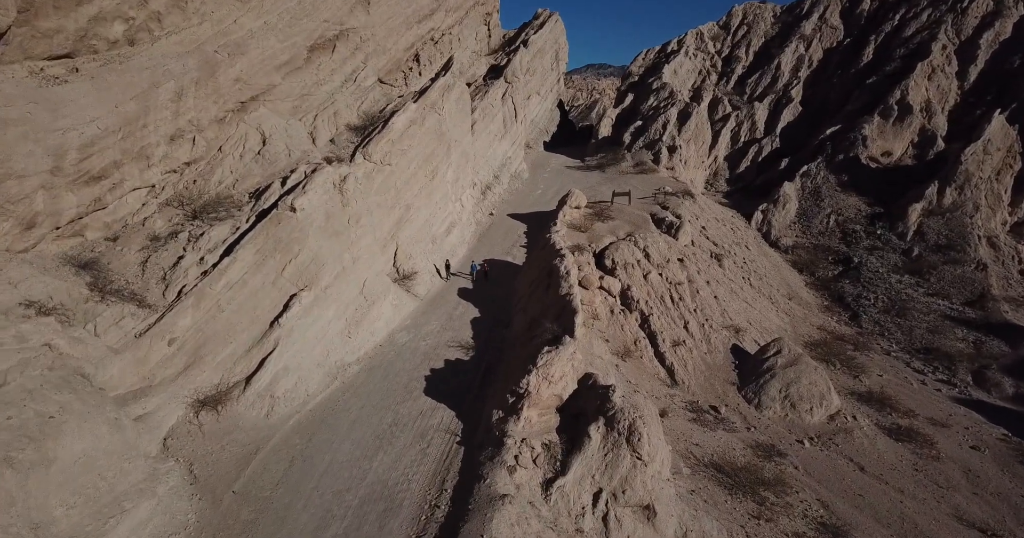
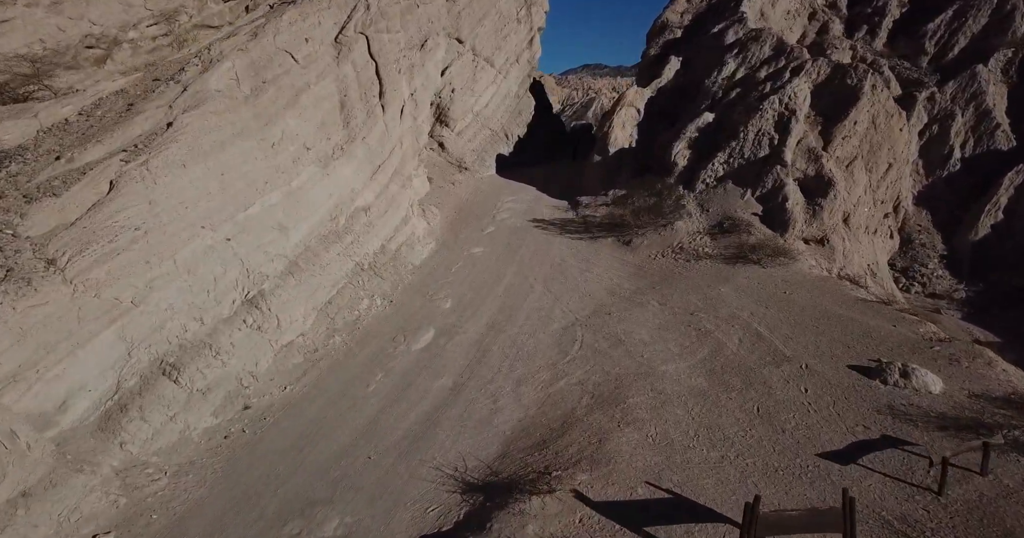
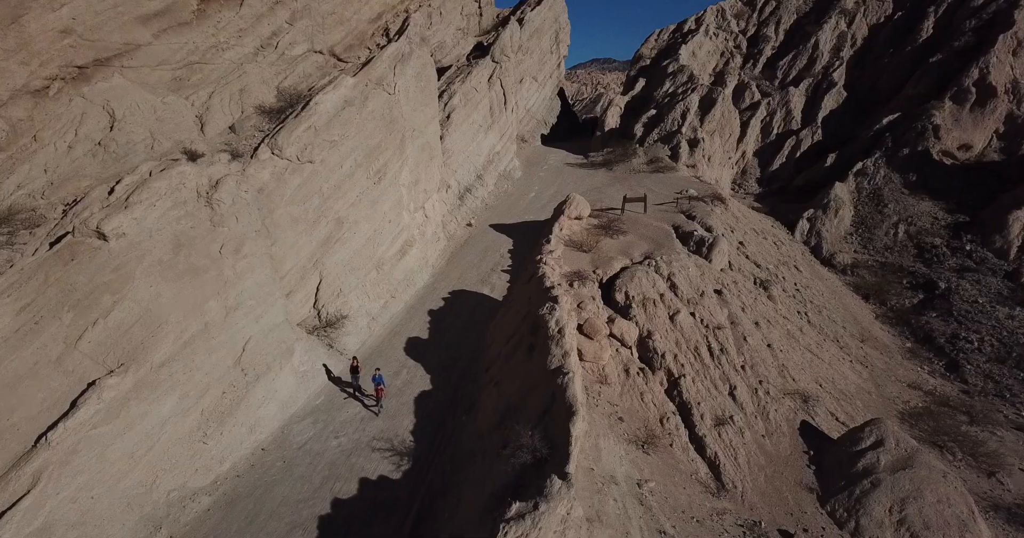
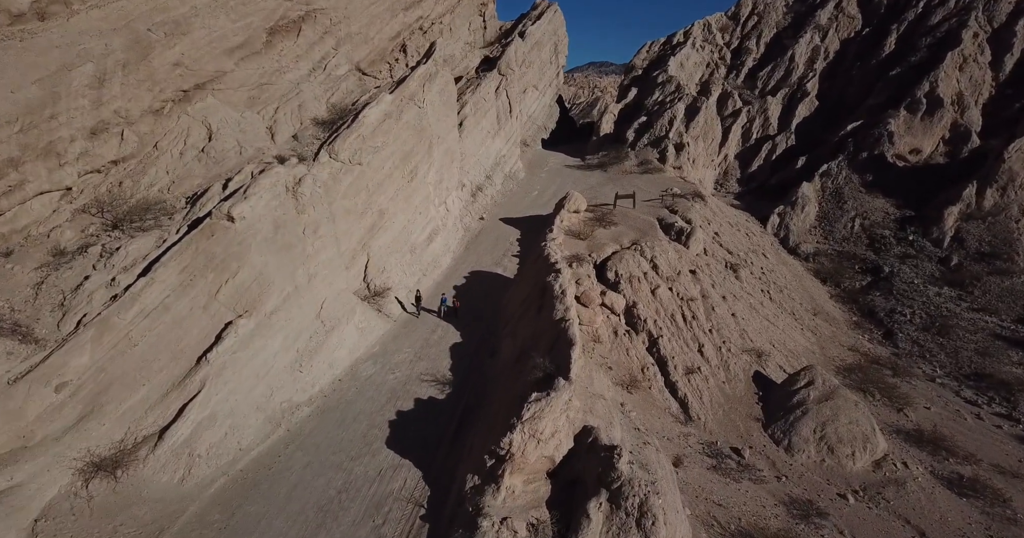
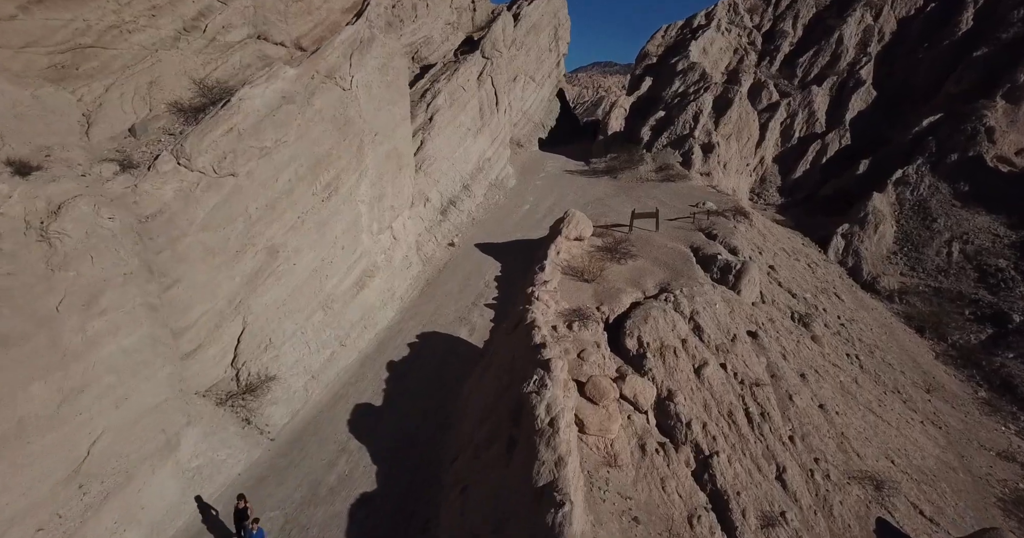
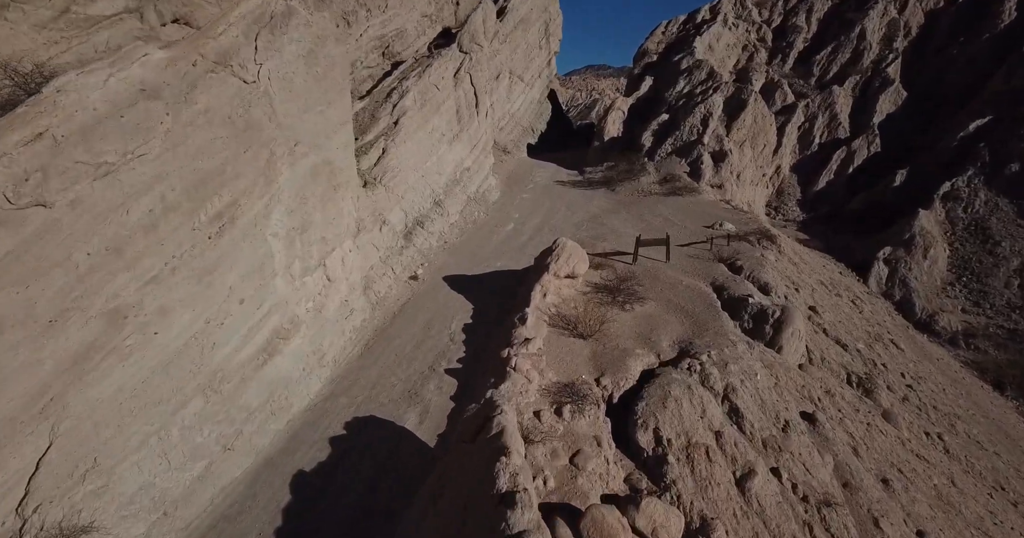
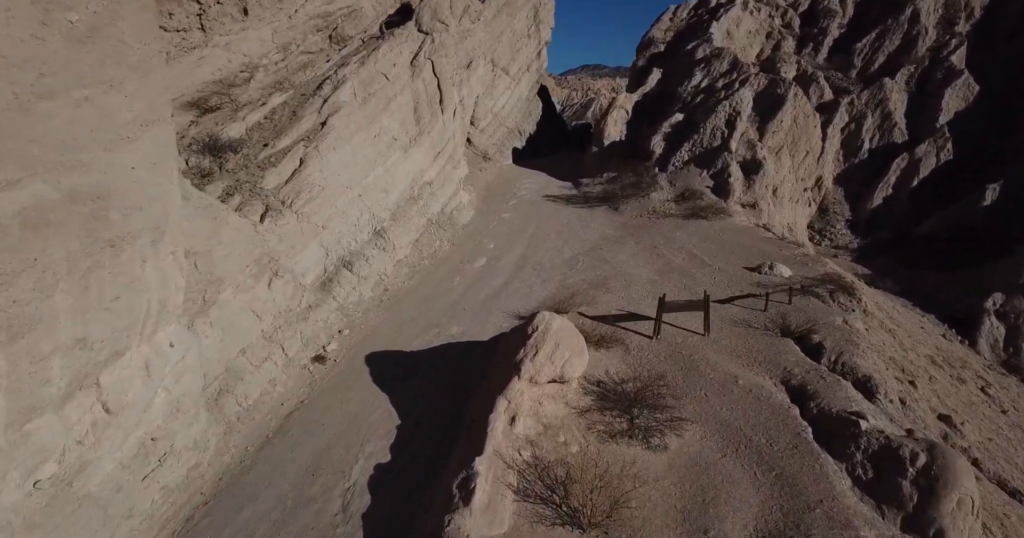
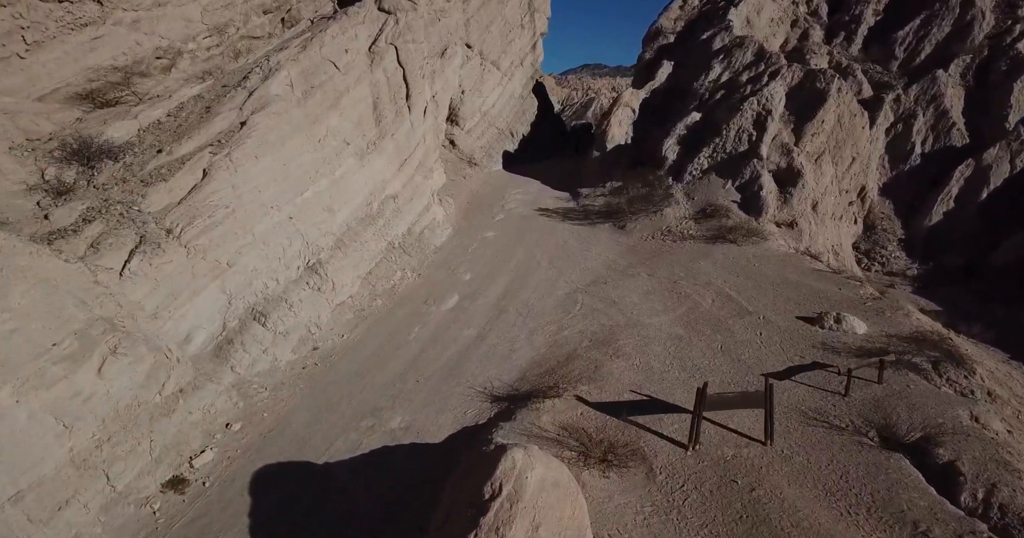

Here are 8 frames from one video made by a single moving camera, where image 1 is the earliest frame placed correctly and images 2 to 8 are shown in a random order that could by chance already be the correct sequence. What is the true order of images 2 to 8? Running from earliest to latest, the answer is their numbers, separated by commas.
4, 3, 5, 6, 7, 8, 2
